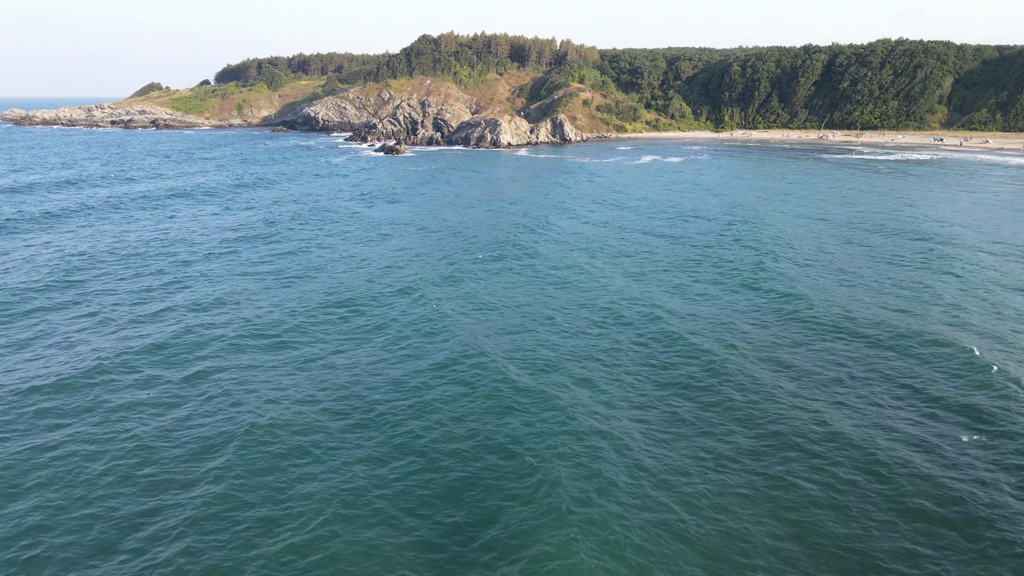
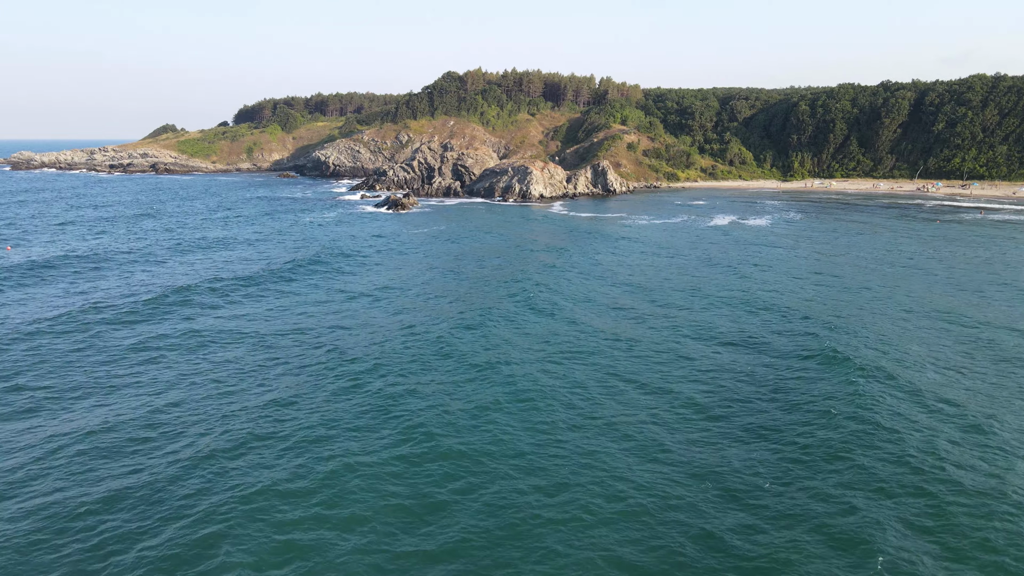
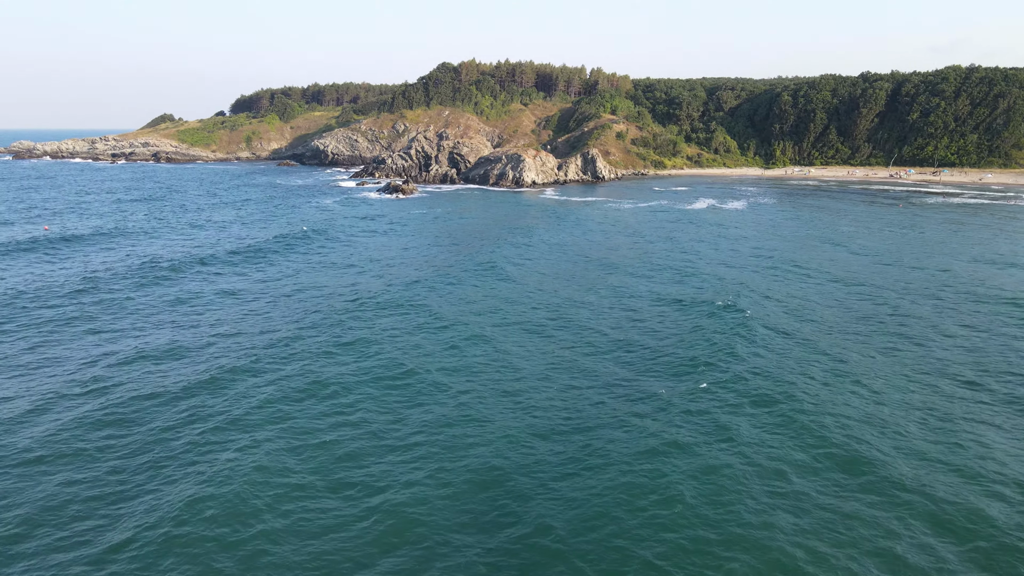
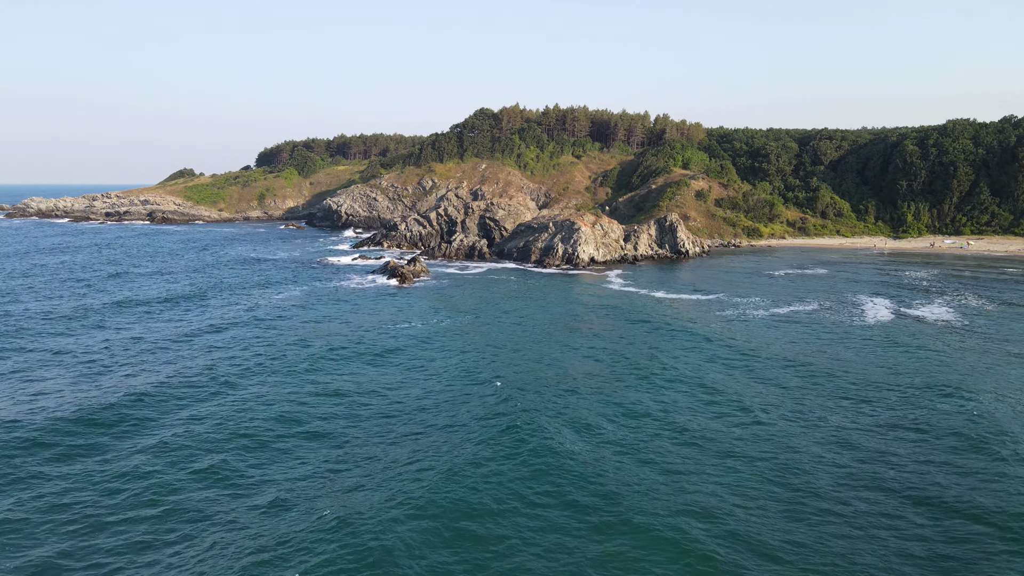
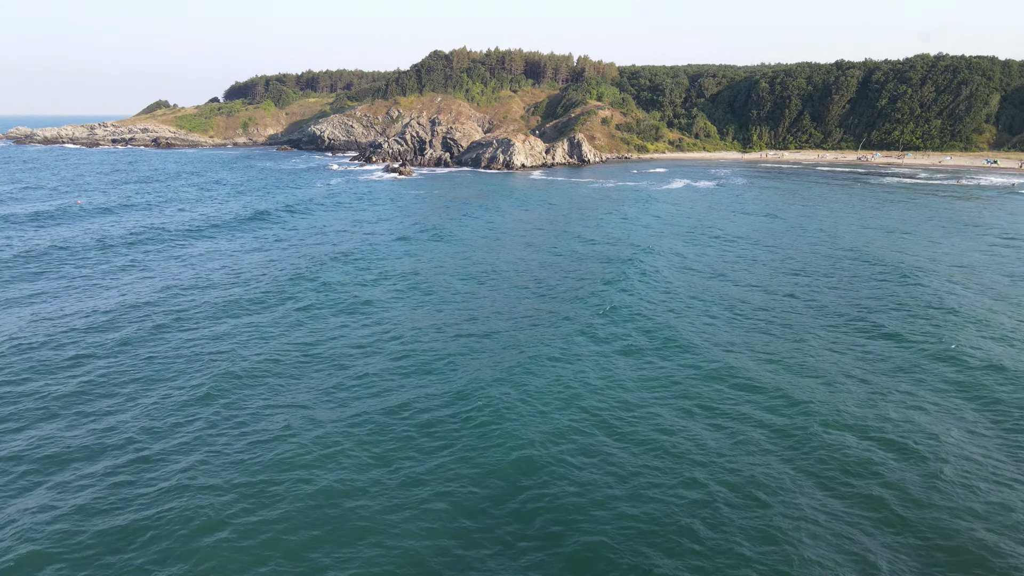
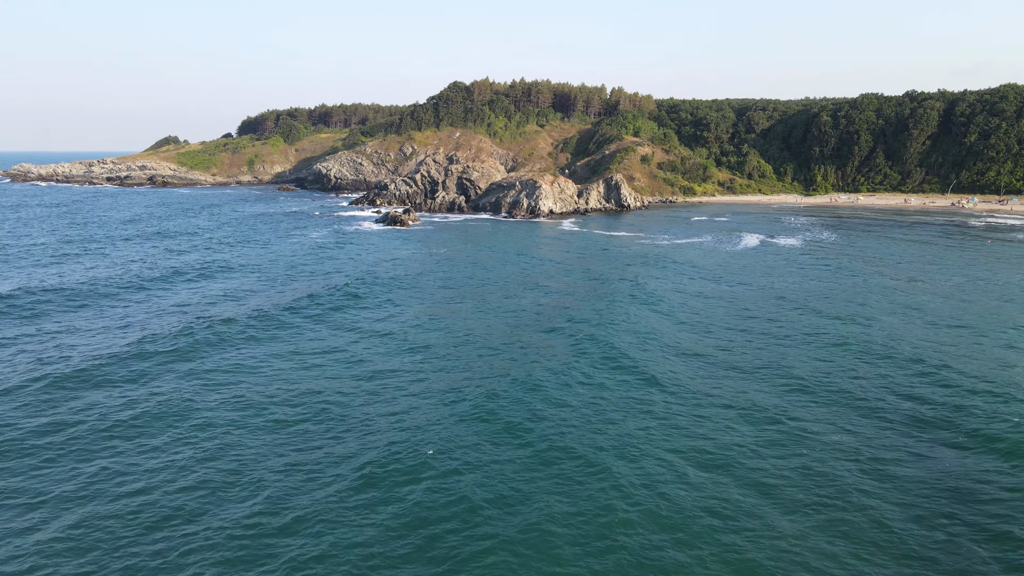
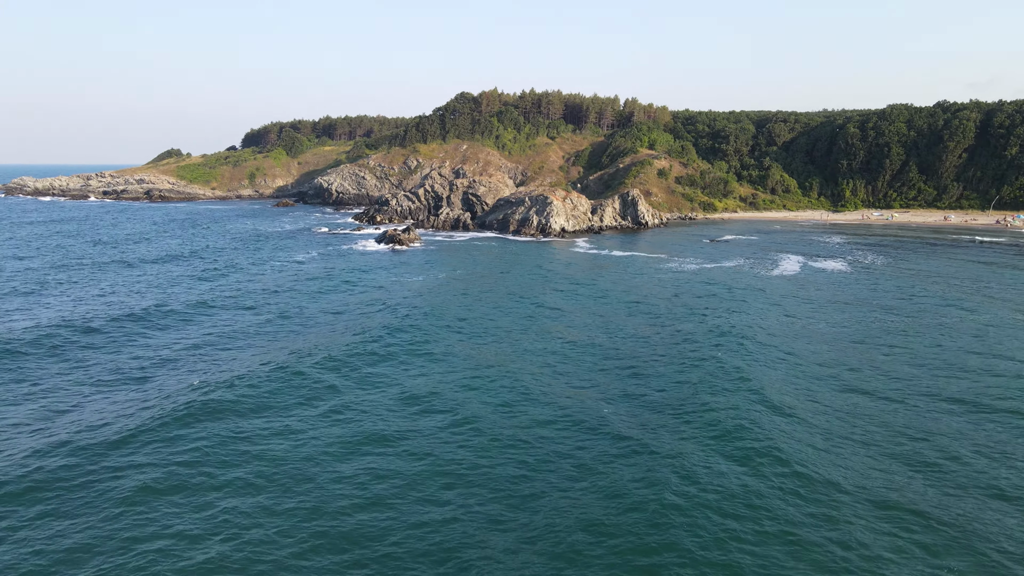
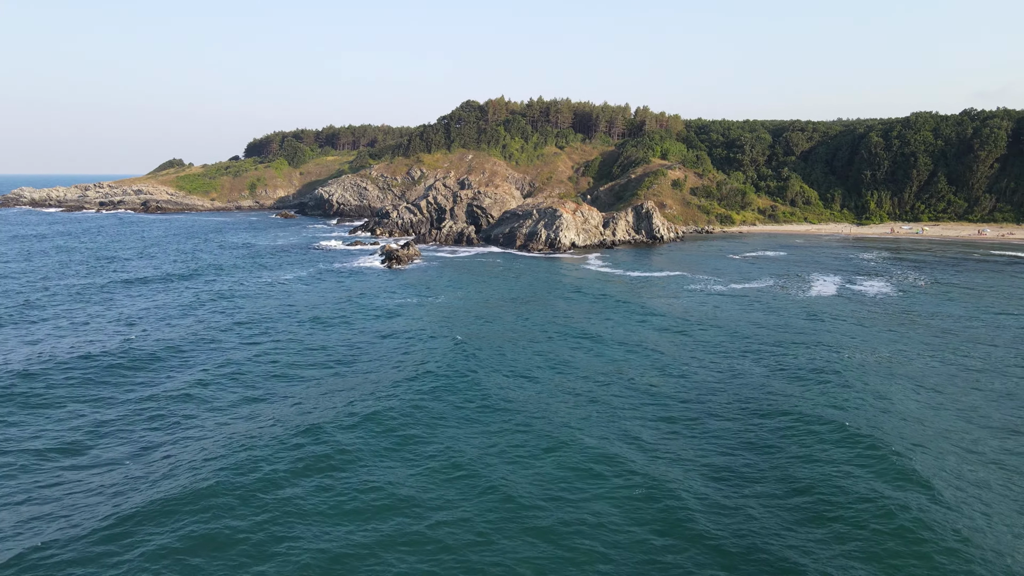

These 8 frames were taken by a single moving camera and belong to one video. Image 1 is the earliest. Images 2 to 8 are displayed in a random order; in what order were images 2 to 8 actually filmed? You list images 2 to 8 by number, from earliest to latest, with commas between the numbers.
5, 3, 2, 6, 7, 8, 4
